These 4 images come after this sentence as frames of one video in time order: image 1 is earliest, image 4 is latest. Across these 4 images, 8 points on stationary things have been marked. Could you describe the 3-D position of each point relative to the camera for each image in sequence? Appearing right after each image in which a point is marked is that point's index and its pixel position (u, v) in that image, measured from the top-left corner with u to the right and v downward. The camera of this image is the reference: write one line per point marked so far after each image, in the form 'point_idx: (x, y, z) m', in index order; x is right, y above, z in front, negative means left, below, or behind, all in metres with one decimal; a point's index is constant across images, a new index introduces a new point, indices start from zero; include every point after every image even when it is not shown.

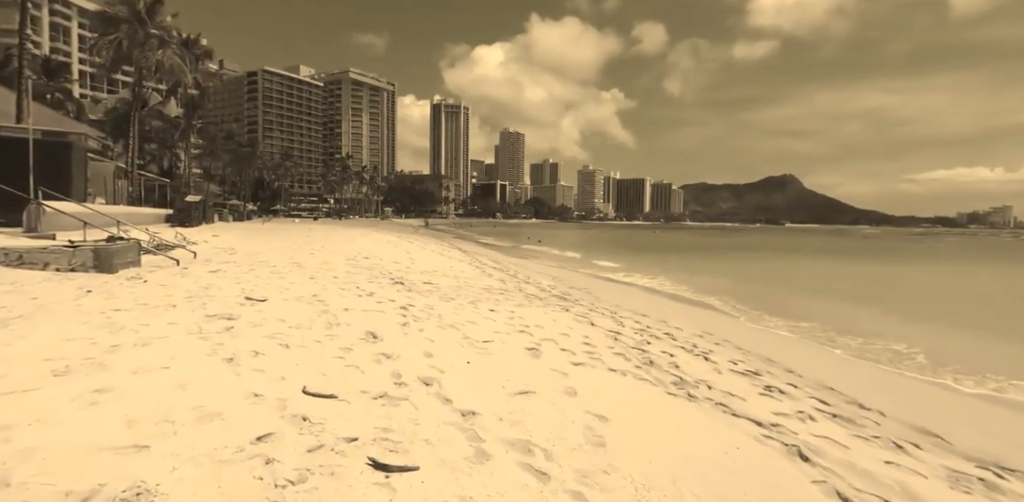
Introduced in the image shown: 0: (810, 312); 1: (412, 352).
0: (+10.5, -2.1, +17.3) m
1: (-1.2, -1.2, +5.6) m
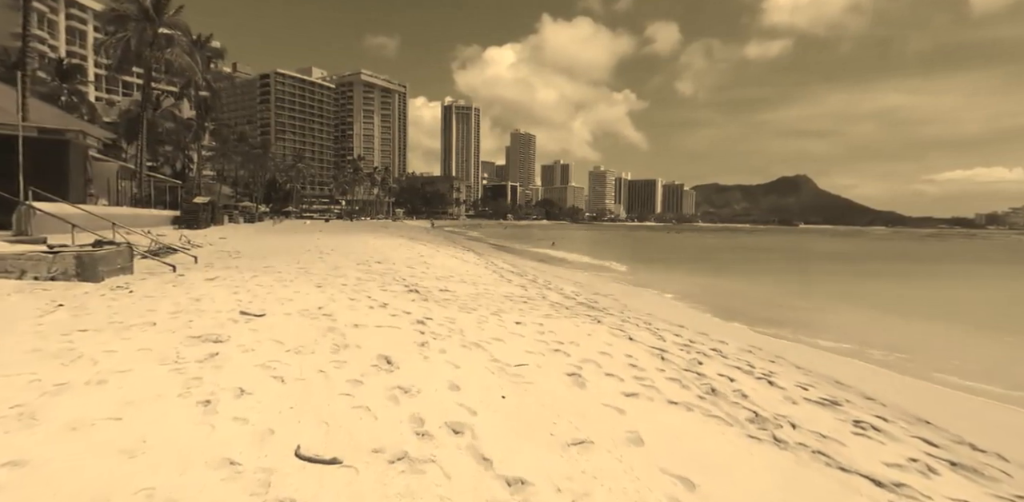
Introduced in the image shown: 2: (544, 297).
0: (+11.2, -2.3, +16.1) m
1: (-0.7, -1.3, +4.6) m
2: (+0.8, -1.2, +12.7) m
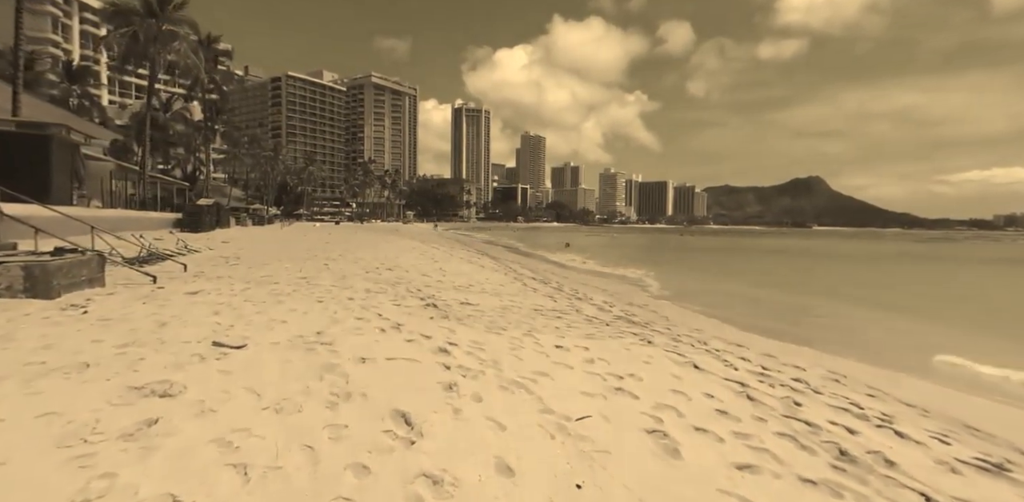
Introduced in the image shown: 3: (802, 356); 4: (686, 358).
0: (+11.9, -2.4, +14.3) m
1: (-0.2, -1.4, +3.1) m
2: (+1.5, -1.4, +11.2) m
3: (+5.6, -2.0, +9.3) m
4: (+2.7, -1.7, +7.6) m
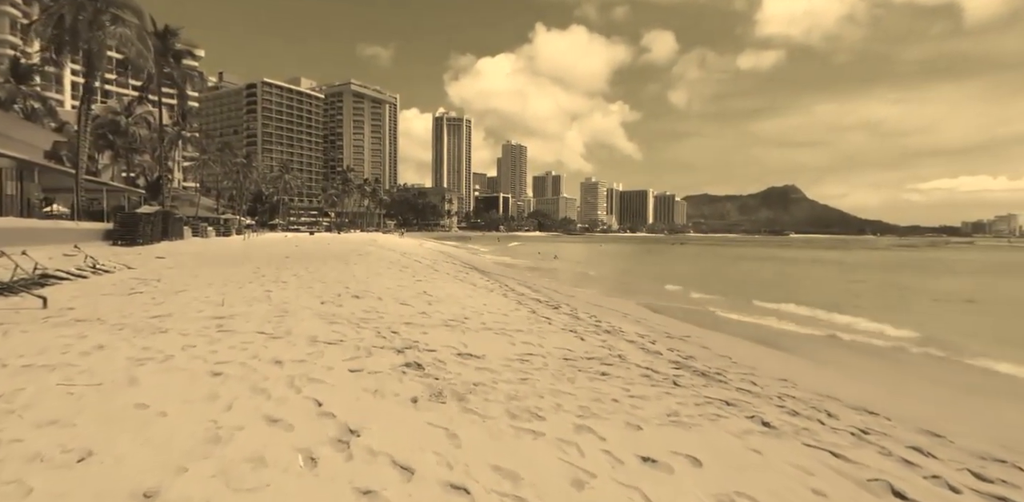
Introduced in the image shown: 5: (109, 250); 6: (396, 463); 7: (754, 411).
0: (+12.1, -2.8, +11.4) m
1: (+0.3, -1.6, -0.2) m
2: (+1.8, -1.7, +7.9) m
3: (+5.9, -2.3, +6.2) m
4: (+3.1, -1.9, +4.4) m
5: (-13.5, 0.0, +16.4) m
6: (-0.8, -1.4, +3.2) m
7: (+2.9, -1.9, +5.8) m
